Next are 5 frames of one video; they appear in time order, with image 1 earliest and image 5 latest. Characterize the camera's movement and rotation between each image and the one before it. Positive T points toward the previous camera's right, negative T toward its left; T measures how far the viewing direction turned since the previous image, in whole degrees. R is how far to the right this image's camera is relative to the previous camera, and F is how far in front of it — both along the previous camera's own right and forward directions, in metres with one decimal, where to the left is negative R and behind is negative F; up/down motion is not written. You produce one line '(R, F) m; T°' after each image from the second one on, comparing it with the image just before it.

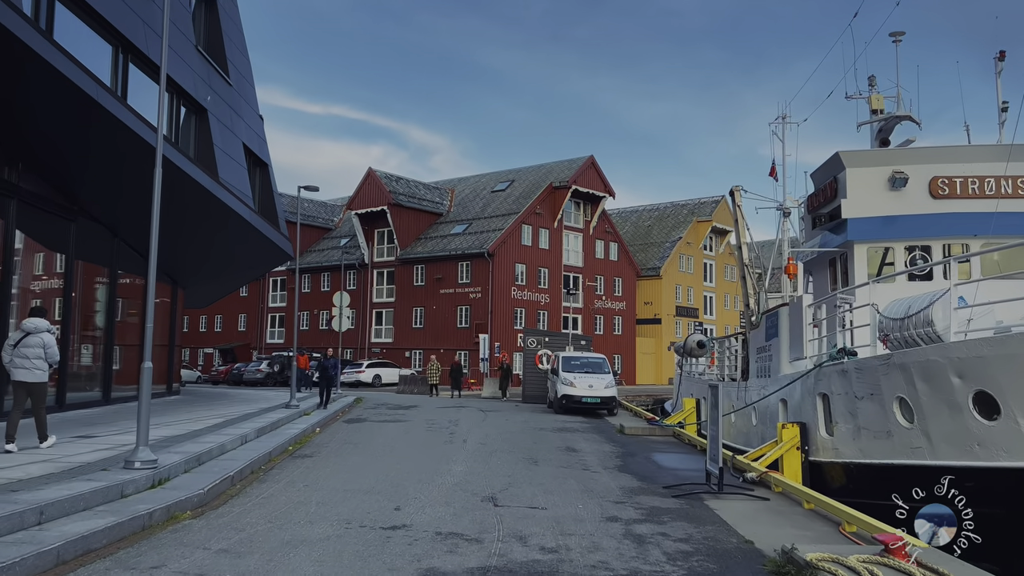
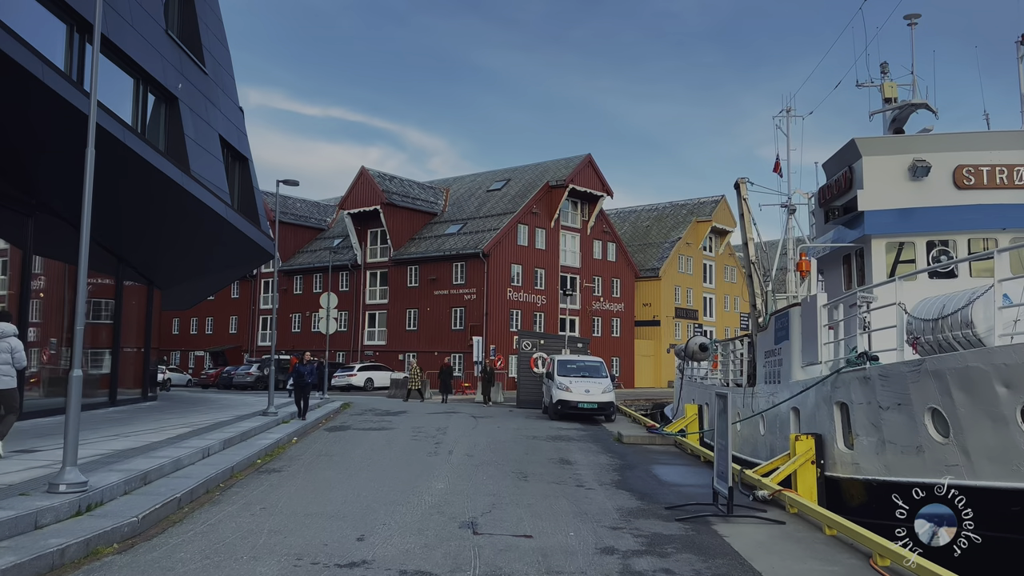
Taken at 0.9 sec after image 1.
(+0.2, +1.1) m; 0°
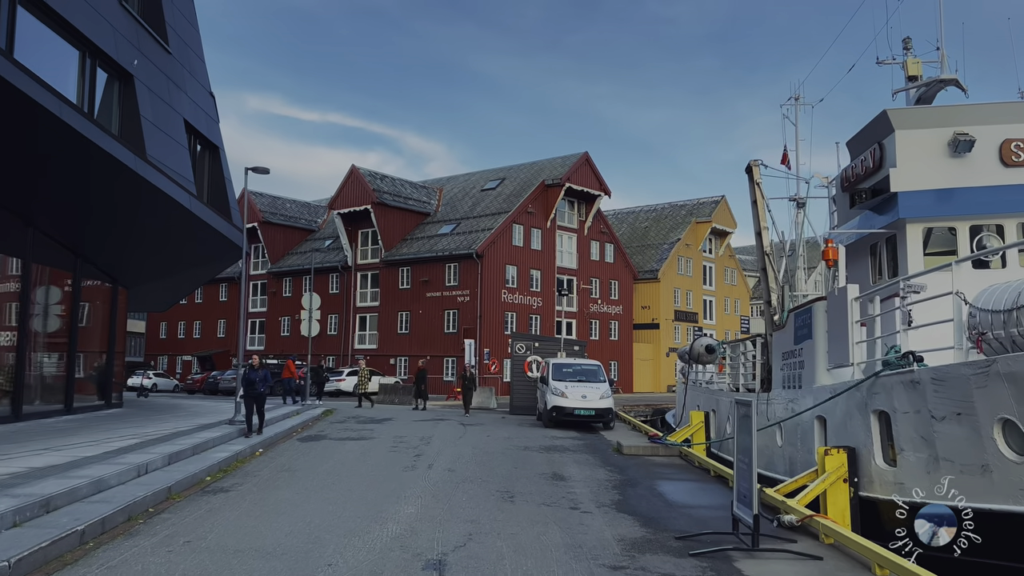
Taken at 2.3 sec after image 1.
(+0.2, +1.5) m; 0°
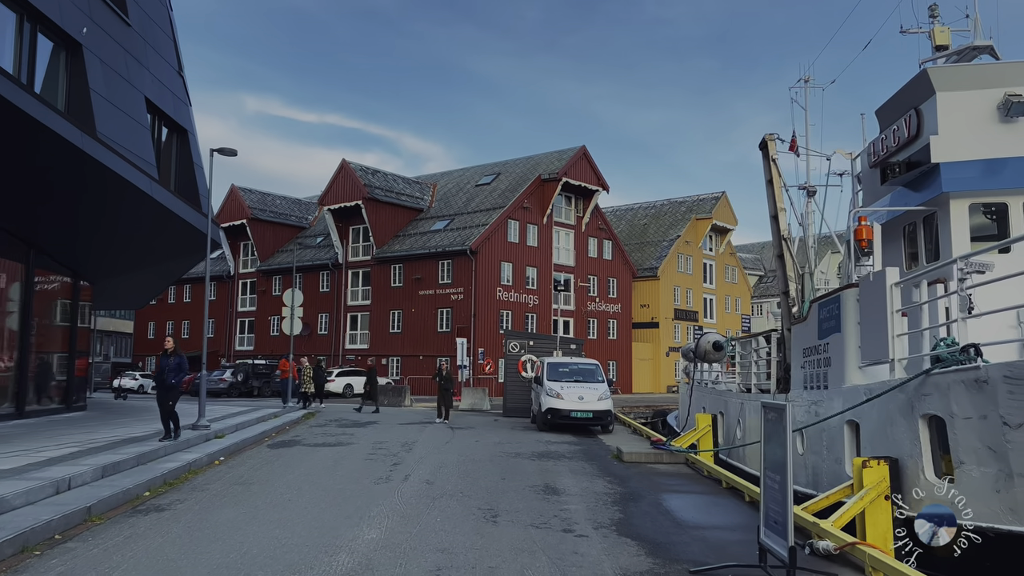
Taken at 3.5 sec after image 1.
(+0.2, +1.4) m; 0°
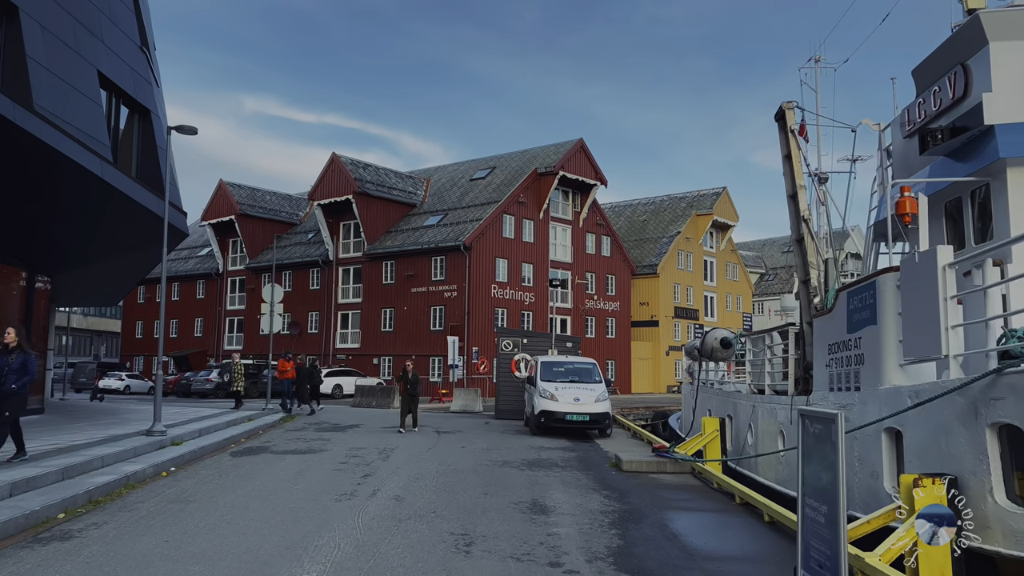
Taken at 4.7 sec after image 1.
(+0.2, +1.4) m; 0°
